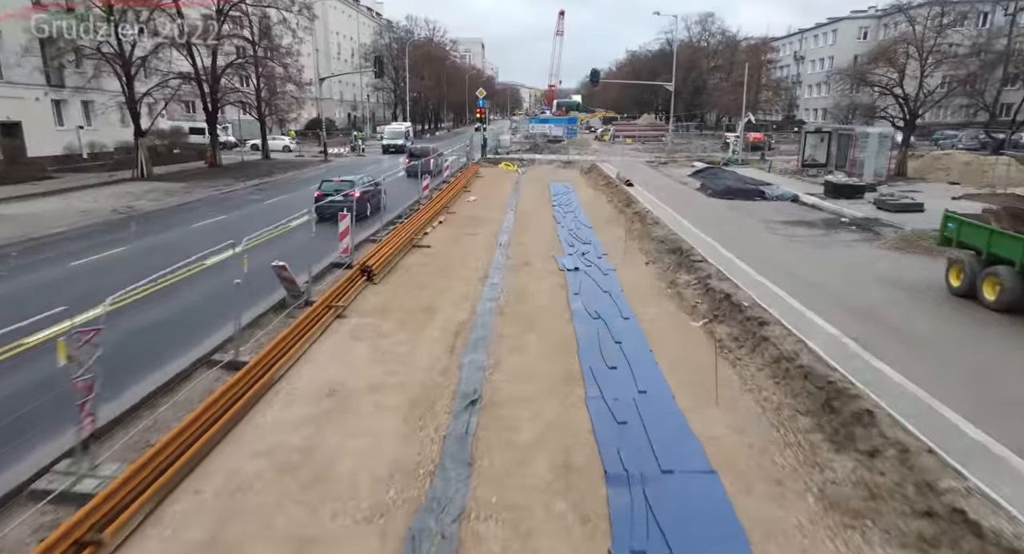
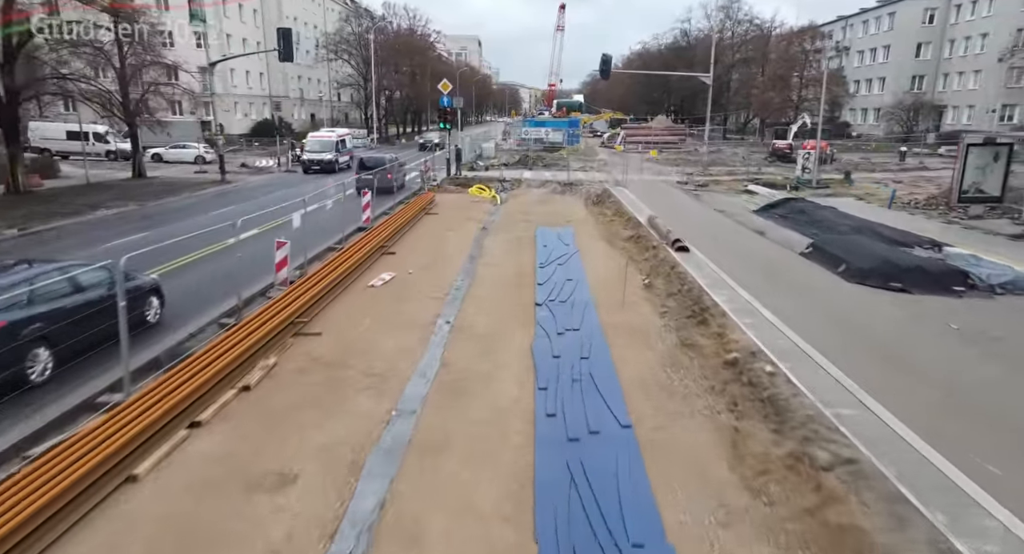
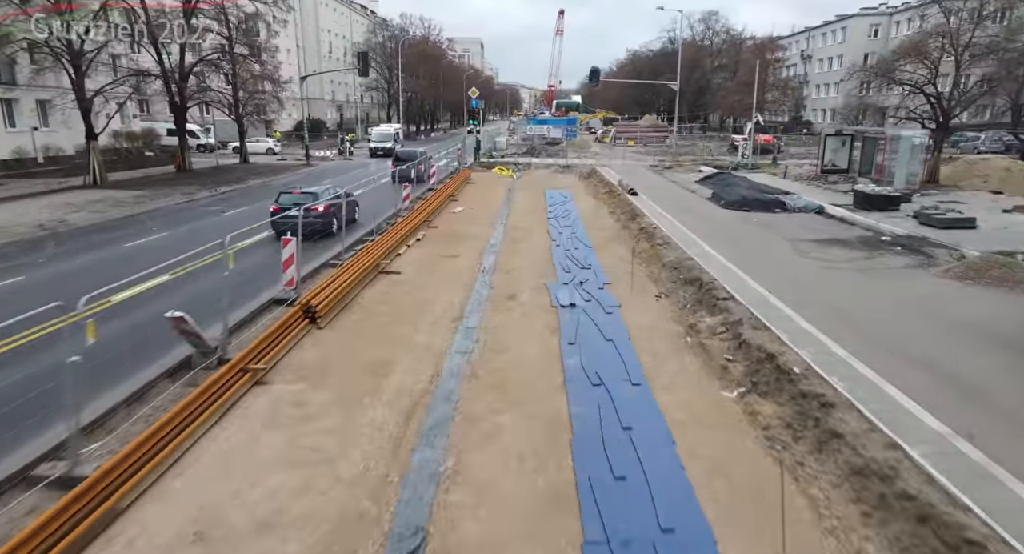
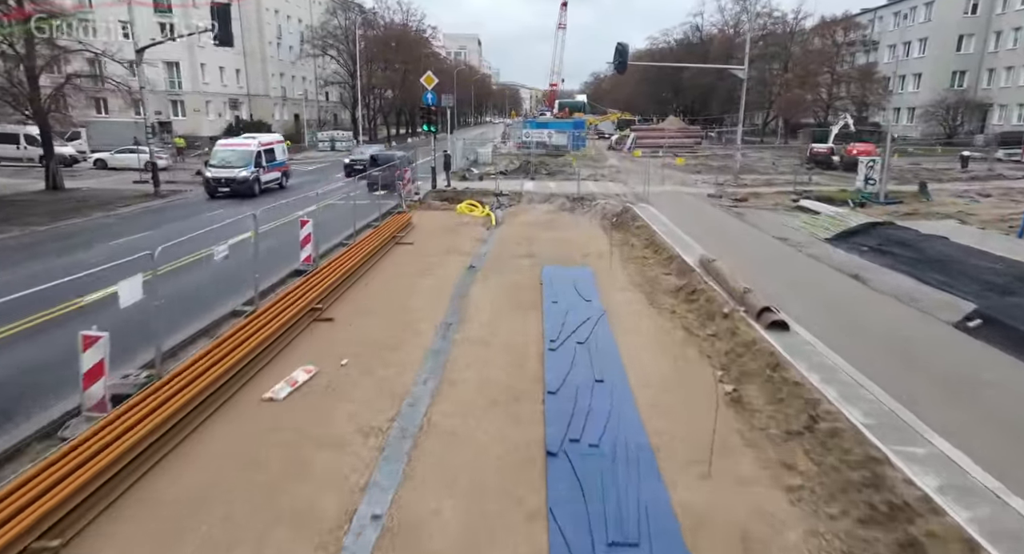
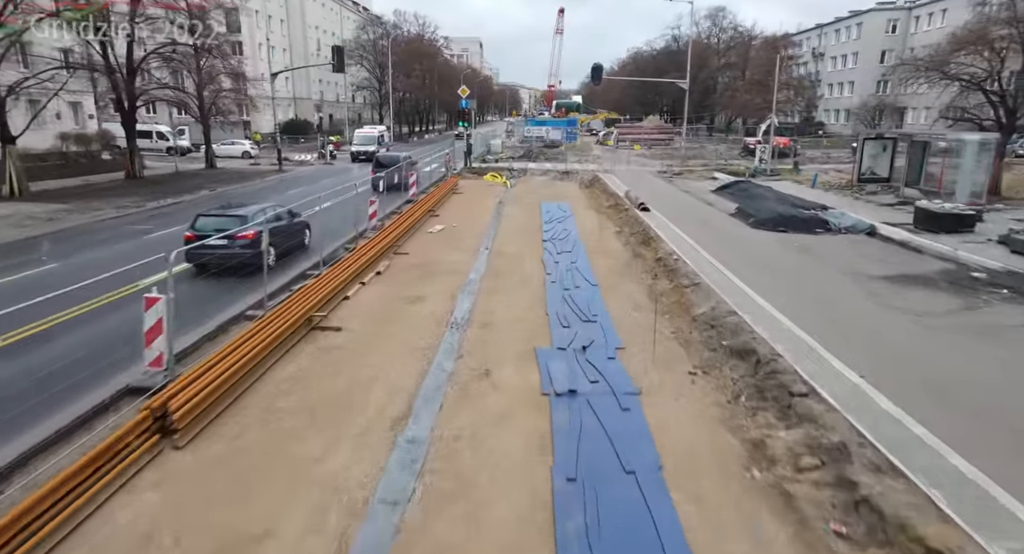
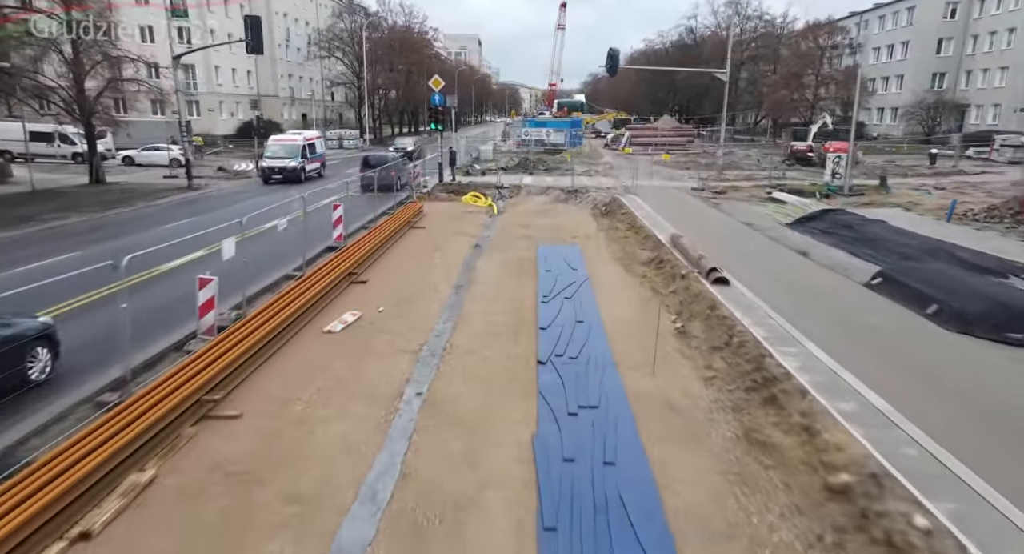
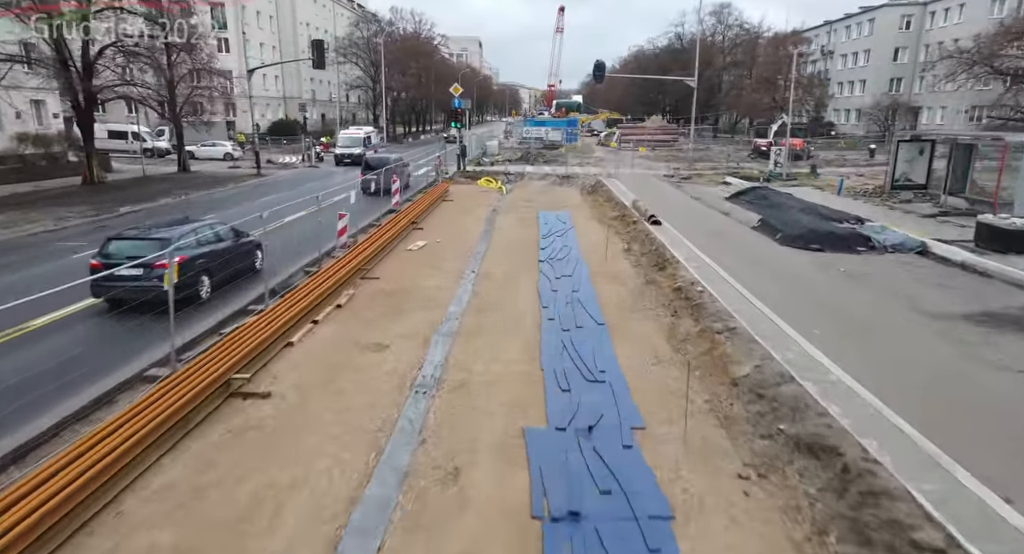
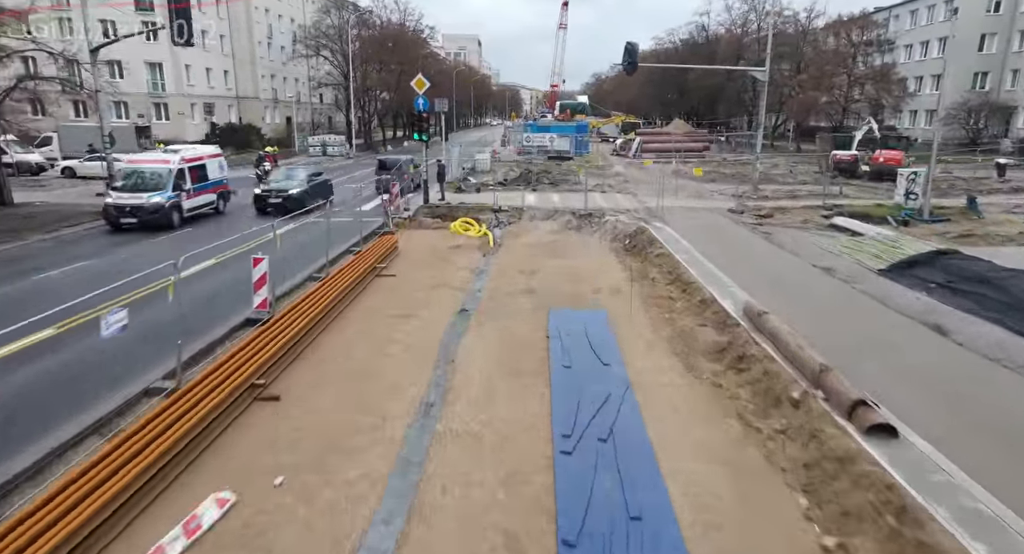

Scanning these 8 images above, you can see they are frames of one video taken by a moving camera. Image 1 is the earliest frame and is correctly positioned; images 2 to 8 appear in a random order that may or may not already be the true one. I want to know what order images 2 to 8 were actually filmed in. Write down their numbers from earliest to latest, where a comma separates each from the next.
3, 5, 7, 2, 6, 4, 8
